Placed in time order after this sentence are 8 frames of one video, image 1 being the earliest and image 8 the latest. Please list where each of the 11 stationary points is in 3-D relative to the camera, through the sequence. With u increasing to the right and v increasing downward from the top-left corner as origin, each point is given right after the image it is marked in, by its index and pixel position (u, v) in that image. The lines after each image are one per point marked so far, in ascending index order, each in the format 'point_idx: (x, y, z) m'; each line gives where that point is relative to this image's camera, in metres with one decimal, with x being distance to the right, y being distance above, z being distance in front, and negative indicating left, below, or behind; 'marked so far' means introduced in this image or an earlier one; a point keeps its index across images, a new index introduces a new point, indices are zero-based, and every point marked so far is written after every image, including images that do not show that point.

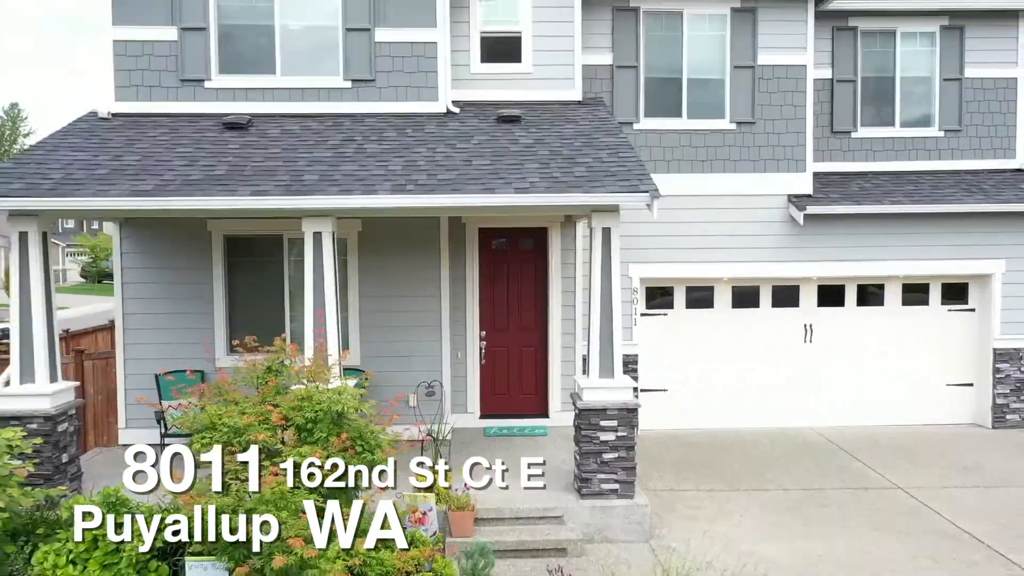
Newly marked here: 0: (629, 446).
0: (+1.4, -1.9, +5.9) m
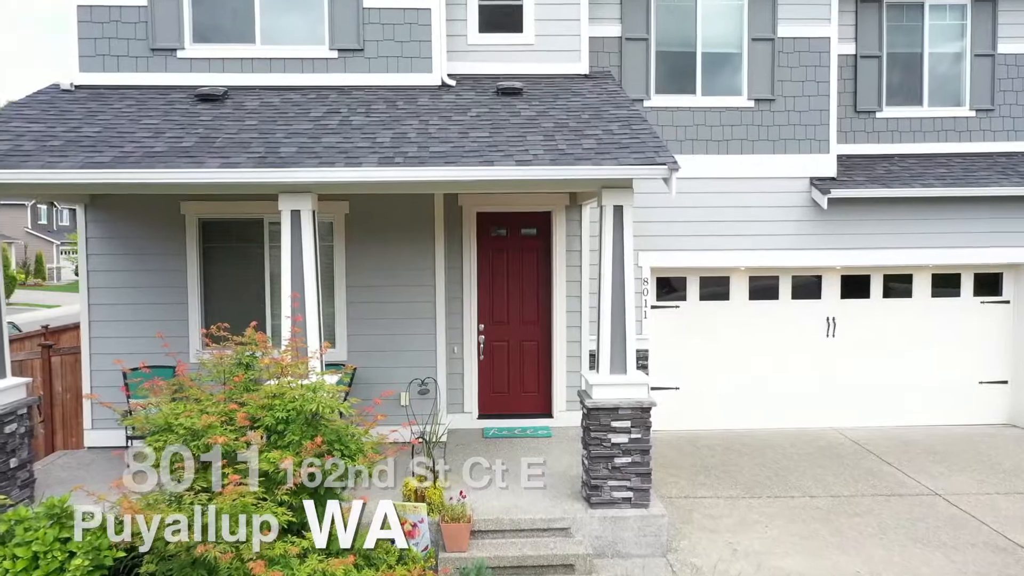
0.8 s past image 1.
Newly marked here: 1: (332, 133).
0: (+1.4, -1.7, +5.3) m
1: (-2.1, +1.8, +5.7) m
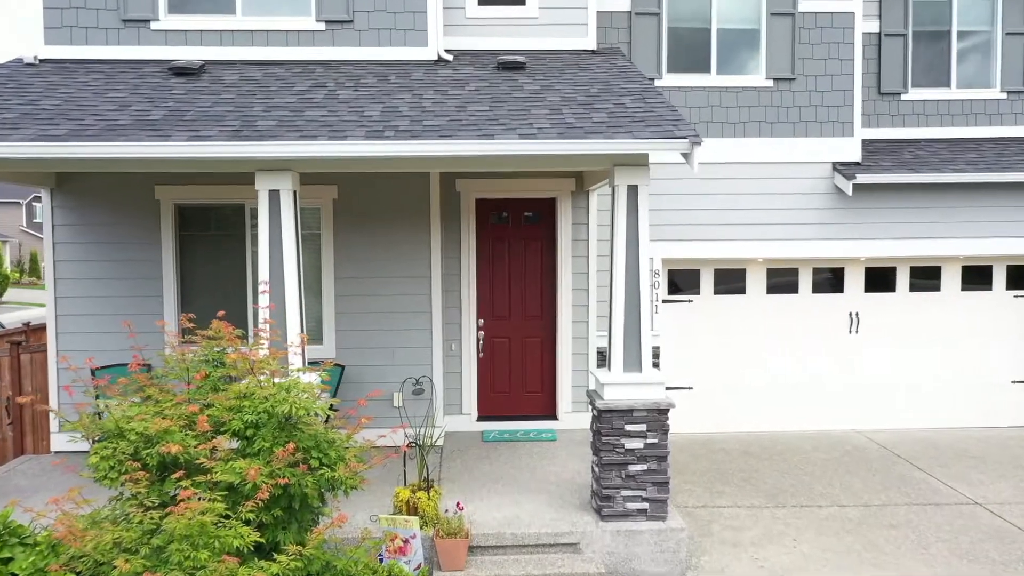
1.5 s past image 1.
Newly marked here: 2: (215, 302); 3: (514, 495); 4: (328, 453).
0: (+1.4, -1.6, +4.8) m
1: (-2.1, +1.9, +5.1) m
2: (-3.9, -0.2, +6.4) m
3: (0.0, -2.2, +5.2) m
4: (-1.3, -1.2, +3.6) m
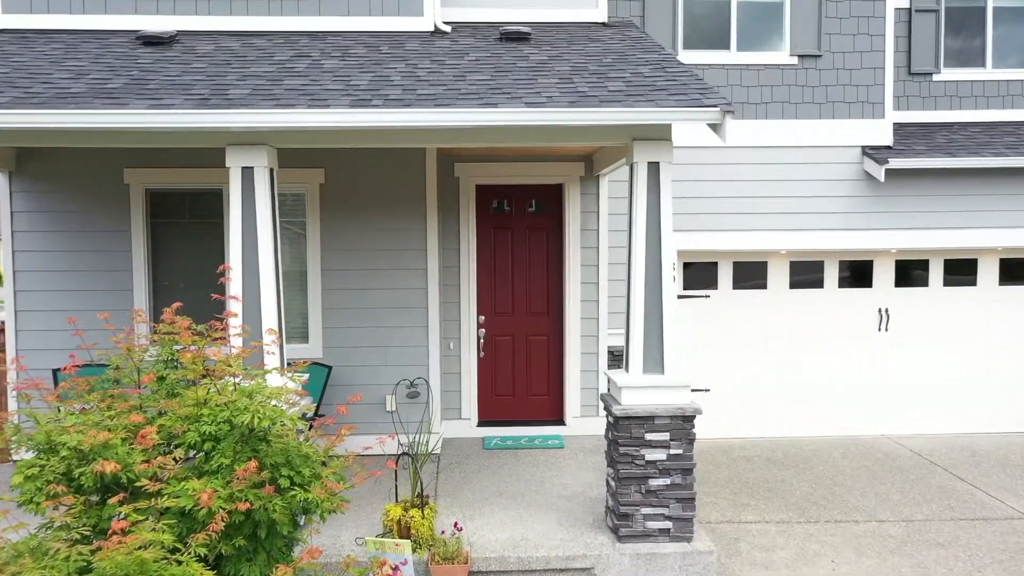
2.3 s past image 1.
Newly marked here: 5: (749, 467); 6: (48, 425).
0: (+1.5, -1.5, +4.2) m
1: (-2.0, +2.0, +4.6) m
2: (-3.8, -0.1, +5.8) m
3: (+0.1, -2.1, +4.7) m
4: (-1.3, -1.1, +3.0) m
5: (+3.1, -2.3, +6.3) m
6: (-2.8, -0.8, +3.0) m
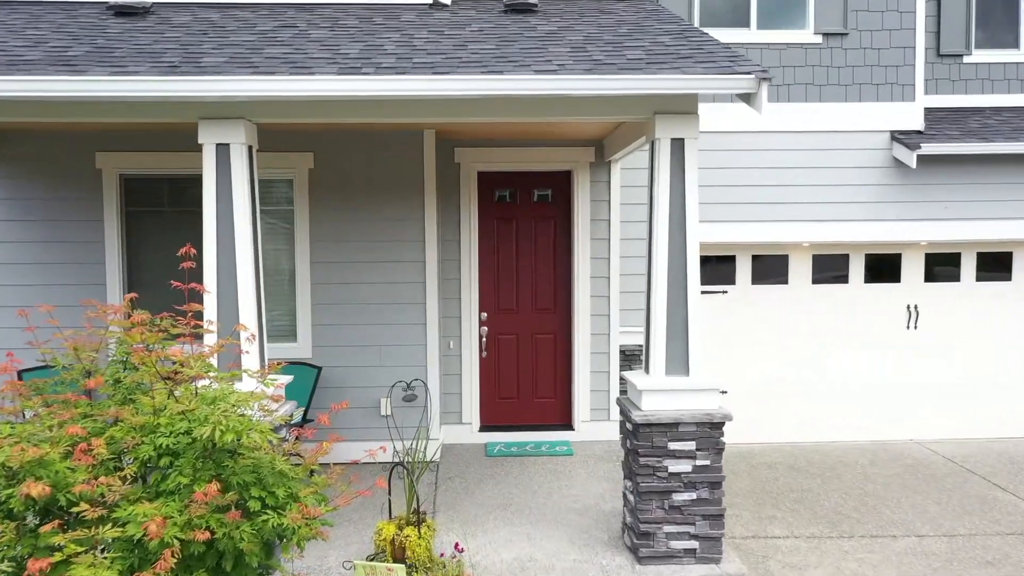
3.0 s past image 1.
0: (+1.5, -1.5, +3.7) m
1: (-2.0, +2.1, +4.1) m
2: (-3.8, 0.0, +5.4) m
3: (+0.1, -2.1, +4.2) m
4: (-1.2, -1.0, +2.5) m
5: (+3.1, -2.2, +5.9) m
6: (-2.7, -0.8, +2.5) m
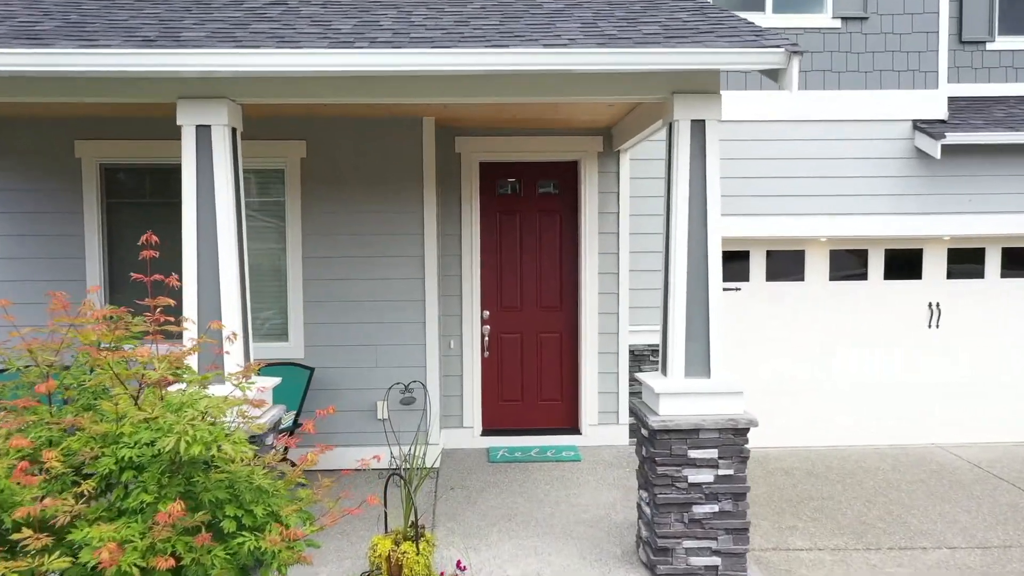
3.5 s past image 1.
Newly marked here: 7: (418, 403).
0: (+1.6, -1.4, +3.5) m
1: (-1.9, +2.1, +3.8) m
2: (-3.7, 0.0, +5.1) m
3: (+0.2, -2.0, +3.9) m
4: (-1.2, -1.0, +2.2) m
5: (+3.2, -2.2, +5.6) m
6: (-2.7, -0.7, +2.2) m
7: (-1.0, -1.2, +5.2) m
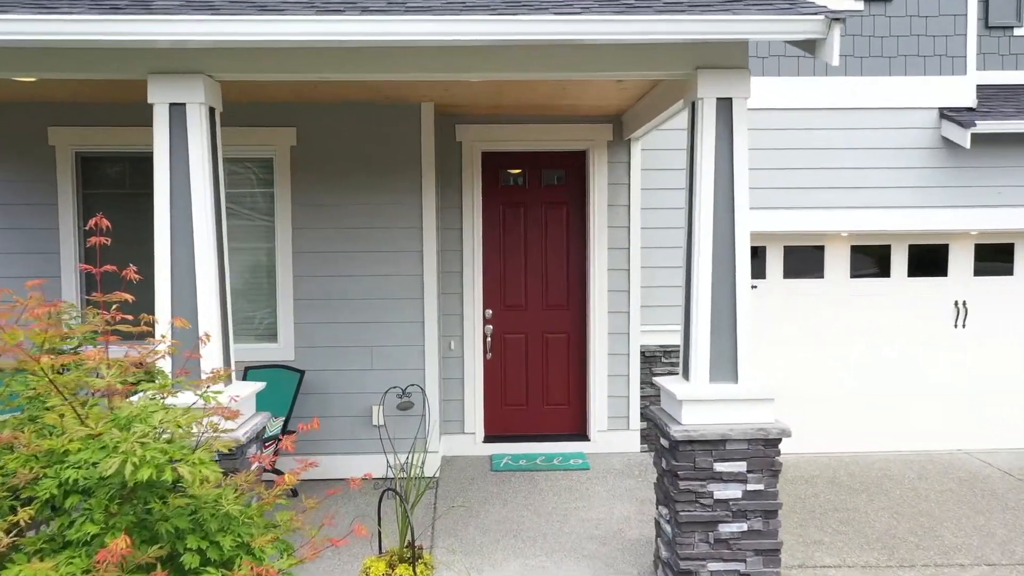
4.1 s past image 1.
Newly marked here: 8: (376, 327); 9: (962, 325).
0: (+1.6, -1.4, +3.1) m
1: (-1.9, +2.1, +3.5) m
2: (-3.7, 0.0, +4.7) m
3: (+0.2, -2.0, +3.6) m
4: (-1.1, -1.0, +1.9) m
5: (+3.2, -2.2, +5.2) m
6: (-2.7, -0.7, +1.9) m
7: (-1.0, -1.2, +4.9) m
8: (-1.3, -0.4, +4.9) m
9: (+5.6, -0.5, +6.1) m
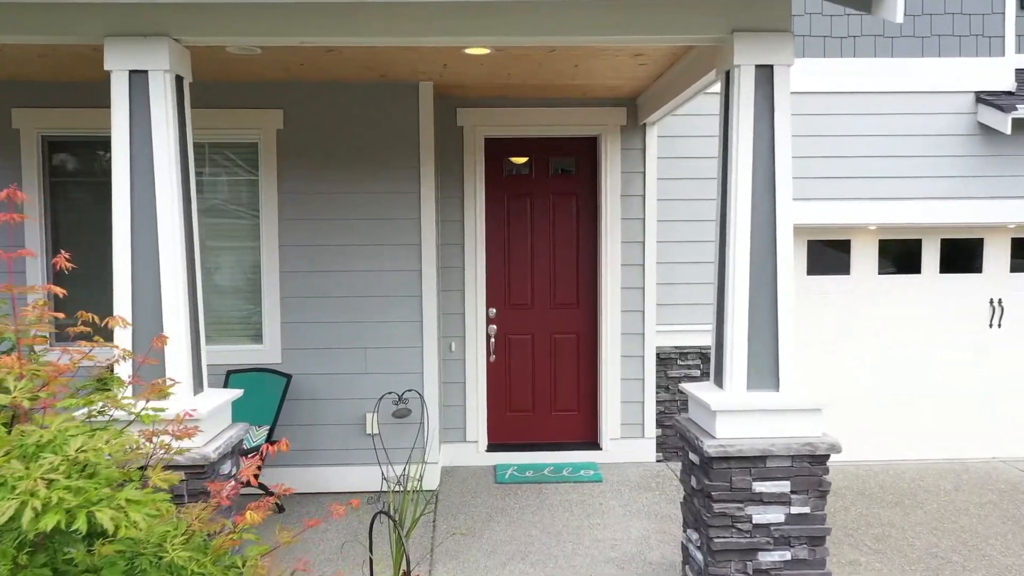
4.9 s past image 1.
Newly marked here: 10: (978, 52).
0: (+1.7, -1.4, +2.7) m
1: (-1.8, +2.2, +3.1) m
2: (-3.6, +0.1, +4.3) m
3: (+0.3, -2.0, +3.2) m
4: (-1.1, -1.0, +1.5) m
5: (+3.3, -2.1, +4.9) m
6: (-2.6, -0.7, +1.5) m
7: (-0.9, -1.2, +4.5) m
8: (-1.3, -0.4, +4.5) m
9: (+5.6, -0.4, +5.7) m
10: (+5.1, +2.6, +5.3) m
